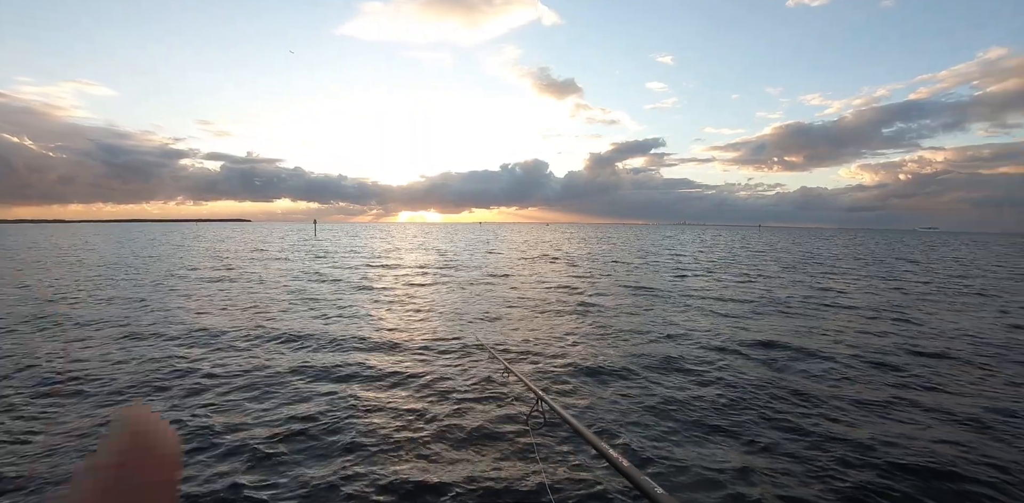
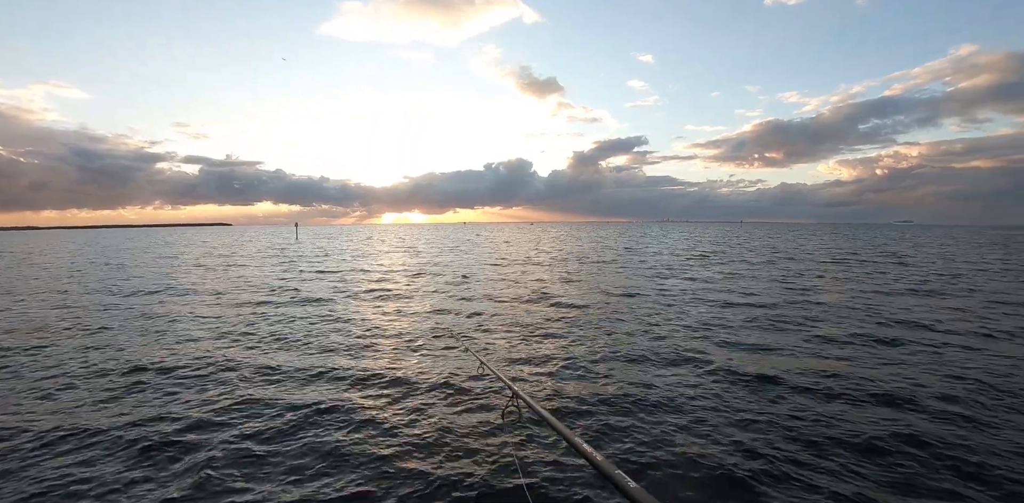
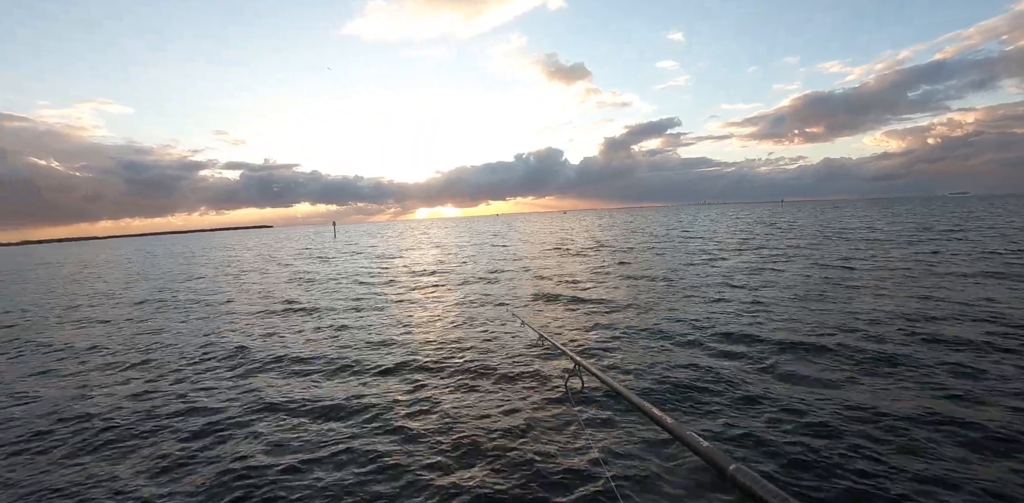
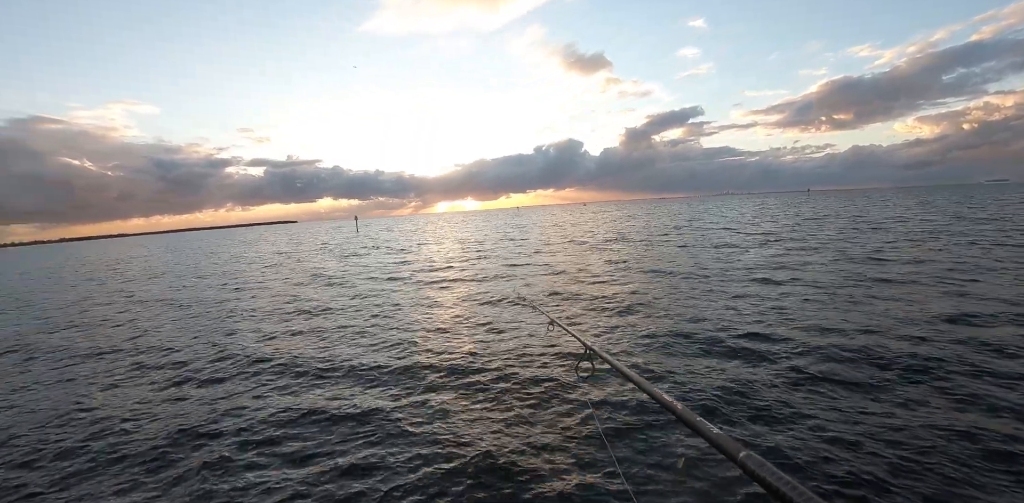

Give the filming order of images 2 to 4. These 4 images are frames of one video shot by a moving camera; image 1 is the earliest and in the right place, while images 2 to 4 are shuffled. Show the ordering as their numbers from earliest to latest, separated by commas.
2, 3, 4
